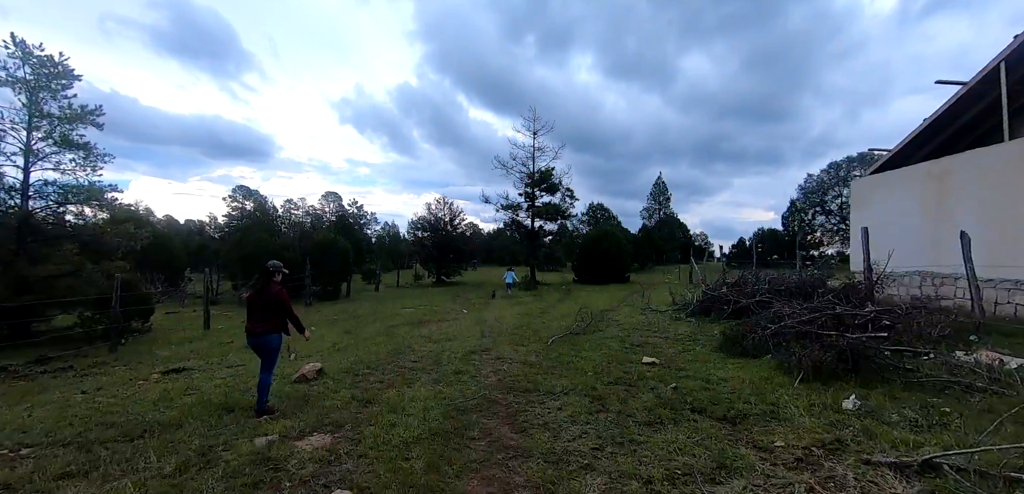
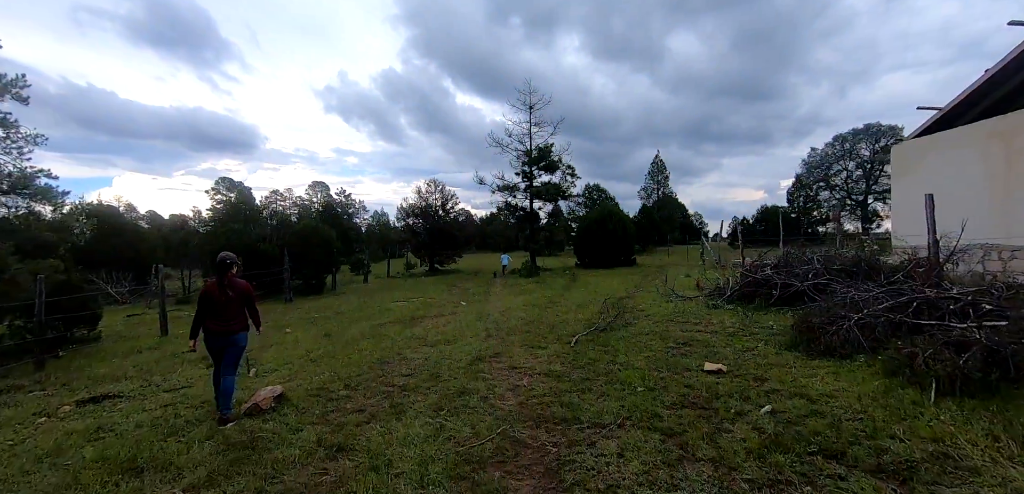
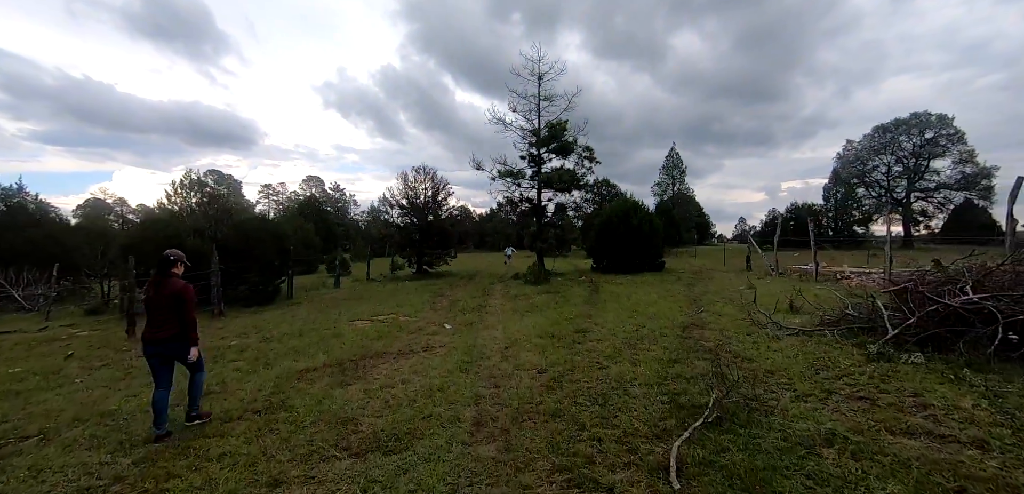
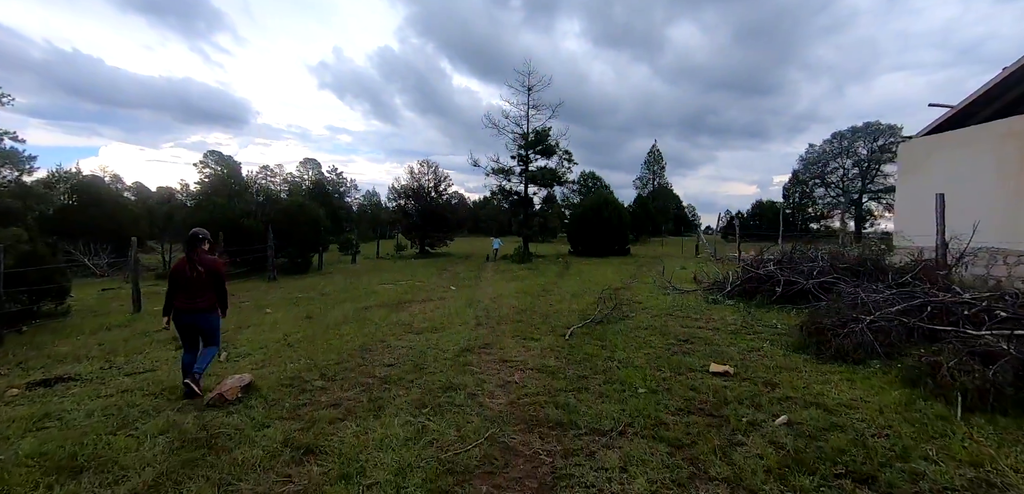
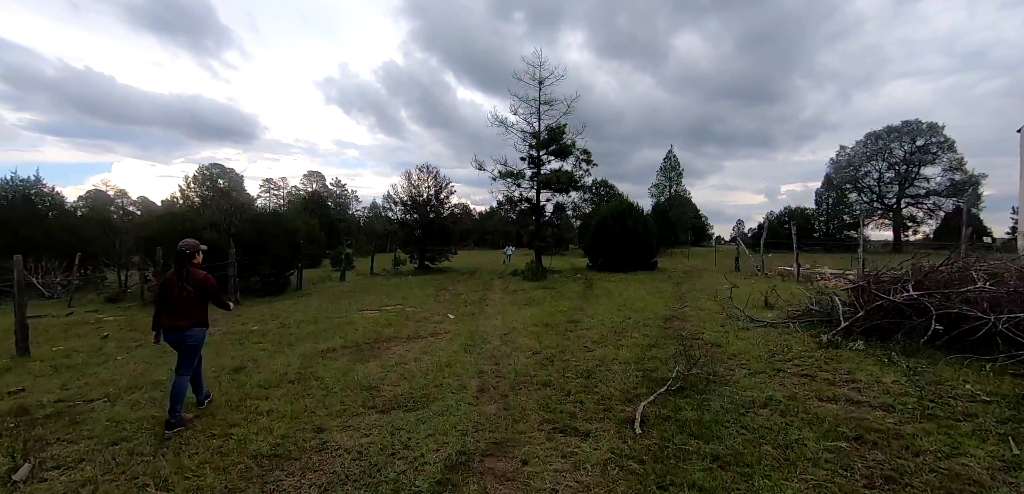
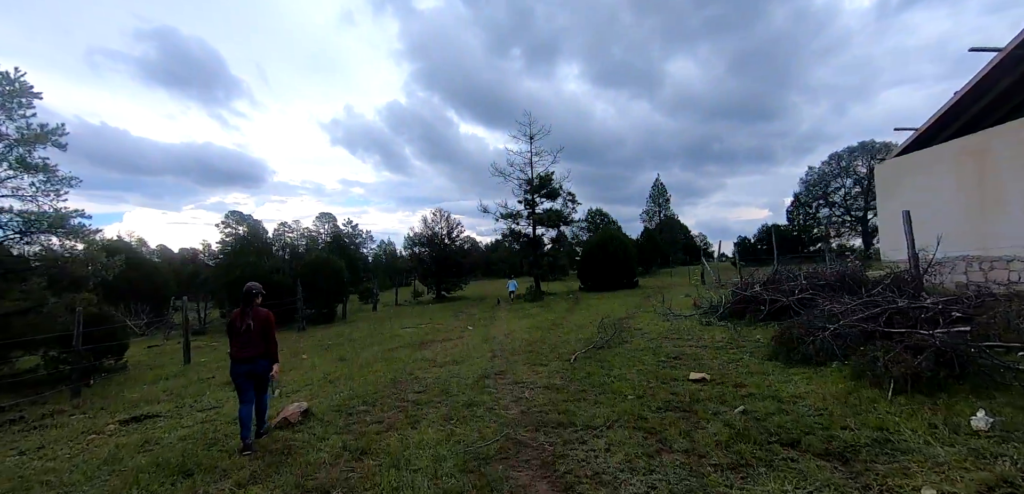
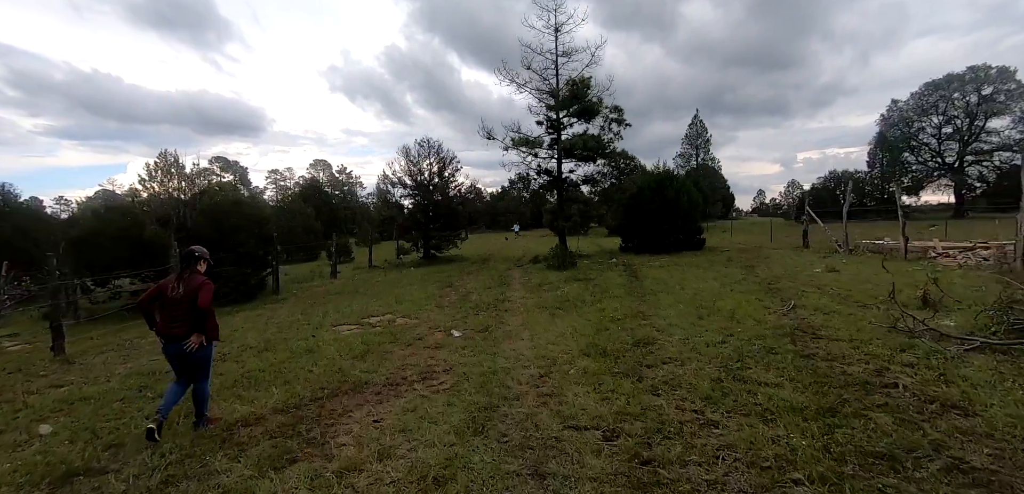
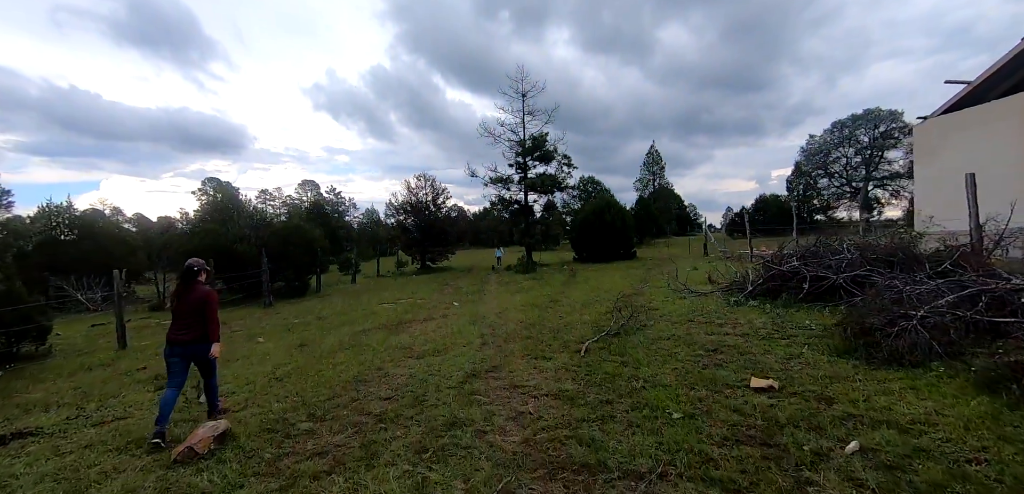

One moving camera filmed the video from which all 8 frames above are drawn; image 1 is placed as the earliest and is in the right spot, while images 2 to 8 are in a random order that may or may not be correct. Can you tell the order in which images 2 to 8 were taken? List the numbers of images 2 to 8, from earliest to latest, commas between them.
6, 2, 4, 8, 5, 3, 7
